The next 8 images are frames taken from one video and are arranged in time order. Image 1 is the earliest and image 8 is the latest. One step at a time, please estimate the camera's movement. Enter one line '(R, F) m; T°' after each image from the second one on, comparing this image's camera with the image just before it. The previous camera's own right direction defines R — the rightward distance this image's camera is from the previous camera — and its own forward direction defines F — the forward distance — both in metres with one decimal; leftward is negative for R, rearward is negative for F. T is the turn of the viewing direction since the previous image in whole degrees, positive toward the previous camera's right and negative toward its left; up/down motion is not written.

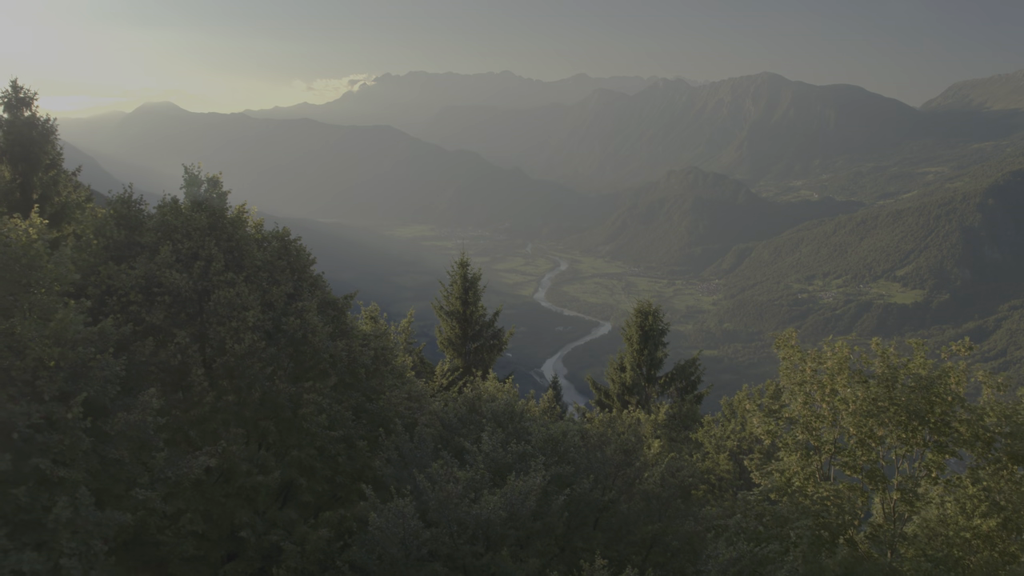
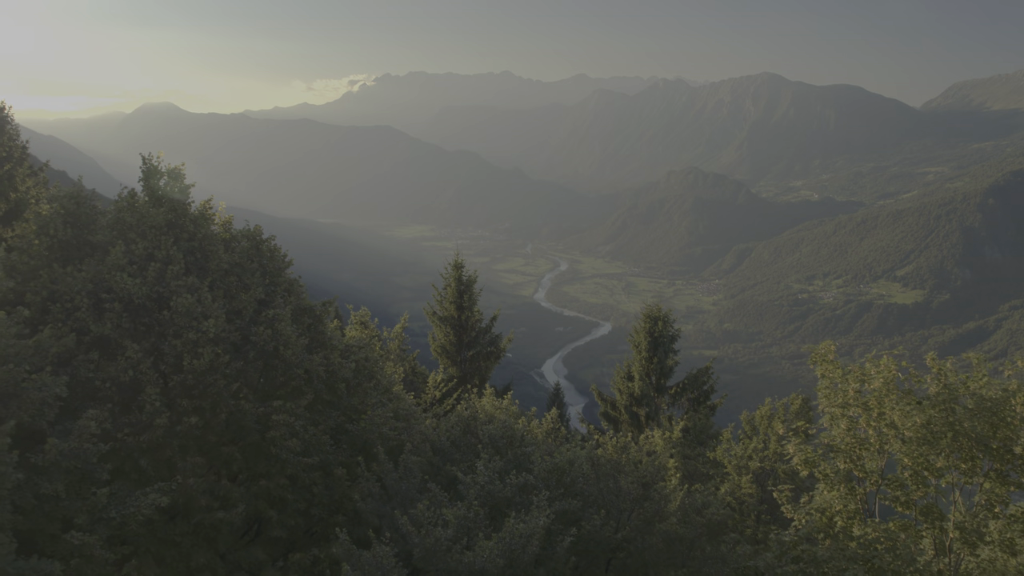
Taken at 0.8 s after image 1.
(0.0, +1.5) m; 0°
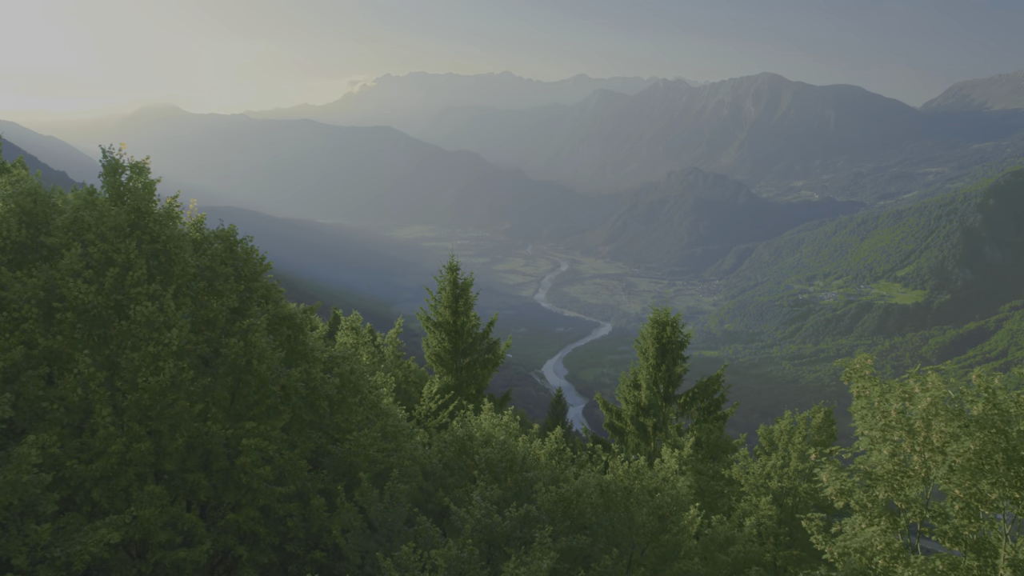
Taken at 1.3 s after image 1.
(0.0, +1.1) m; 0°
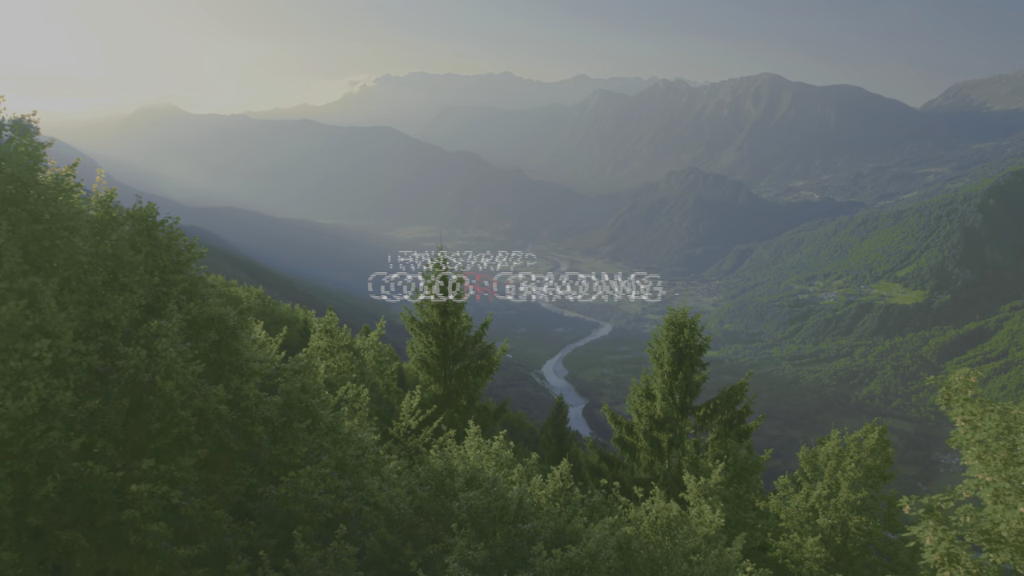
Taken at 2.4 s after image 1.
(+0.1, +2.3) m; 0°
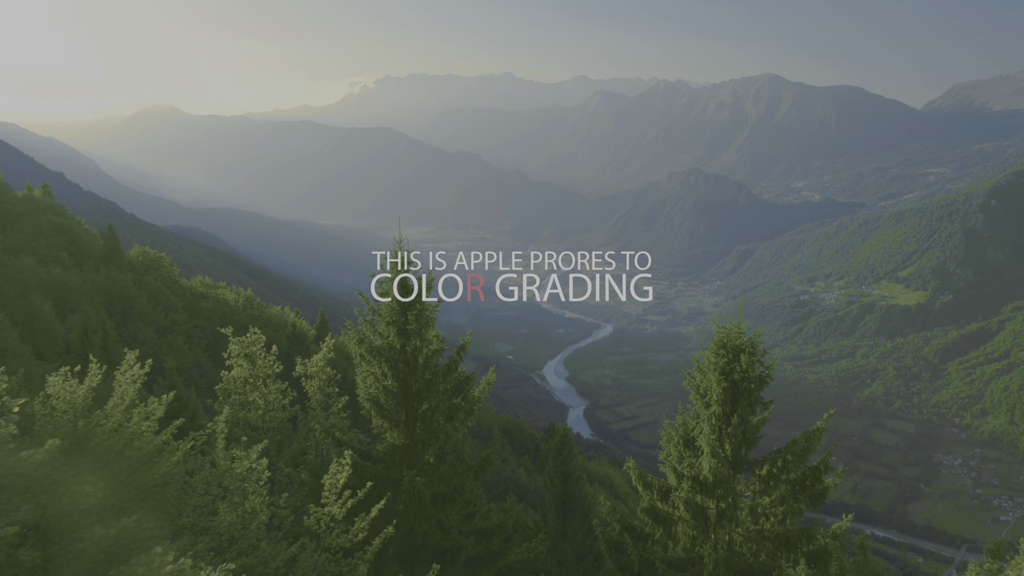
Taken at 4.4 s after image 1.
(+0.3, +4.7) m; 0°
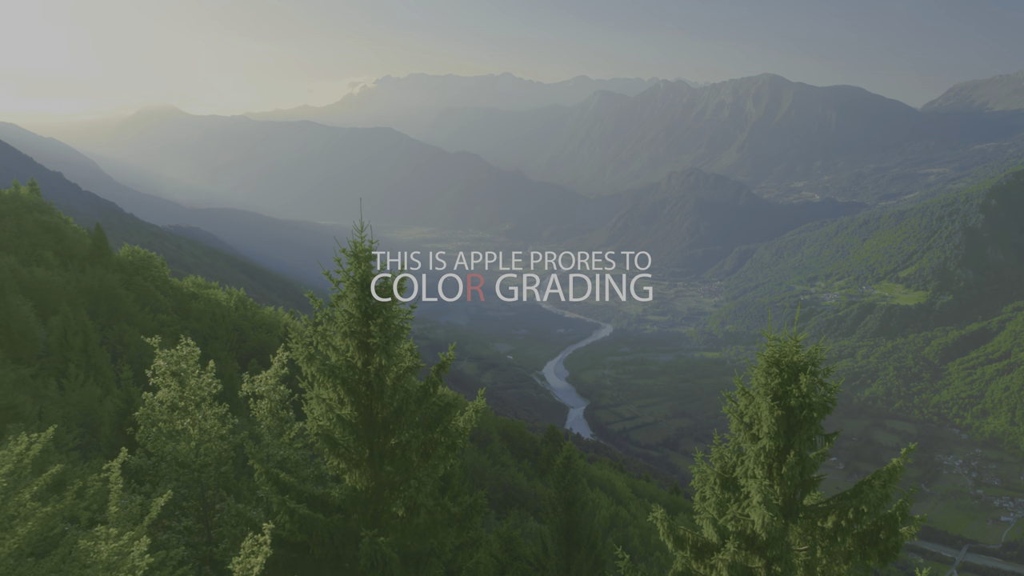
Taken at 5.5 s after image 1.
(+0.1, +2.6) m; 0°
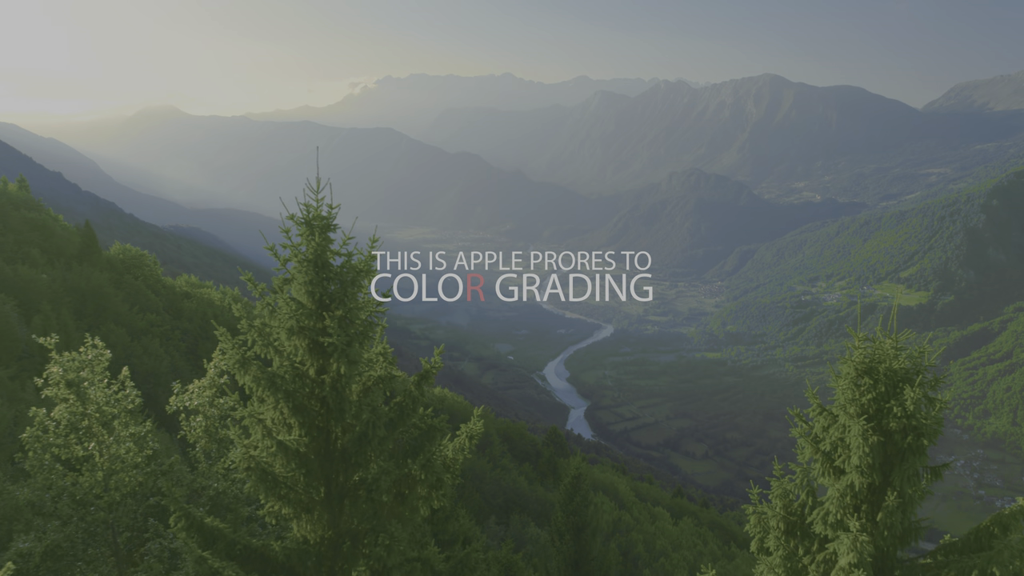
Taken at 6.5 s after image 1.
(0.0, +2.4) m; 0°
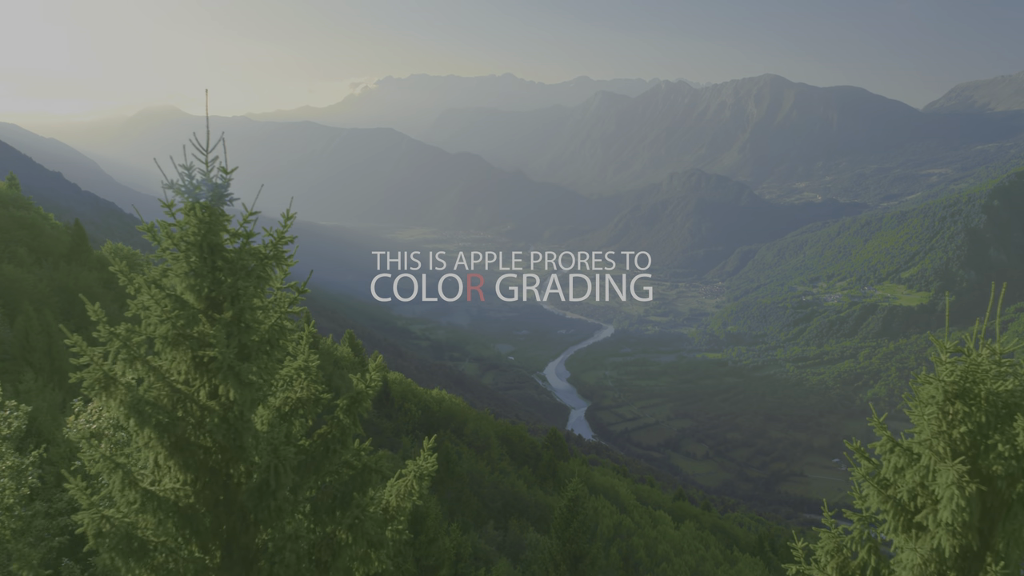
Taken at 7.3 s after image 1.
(+0.3, +1.8) m; 0°
